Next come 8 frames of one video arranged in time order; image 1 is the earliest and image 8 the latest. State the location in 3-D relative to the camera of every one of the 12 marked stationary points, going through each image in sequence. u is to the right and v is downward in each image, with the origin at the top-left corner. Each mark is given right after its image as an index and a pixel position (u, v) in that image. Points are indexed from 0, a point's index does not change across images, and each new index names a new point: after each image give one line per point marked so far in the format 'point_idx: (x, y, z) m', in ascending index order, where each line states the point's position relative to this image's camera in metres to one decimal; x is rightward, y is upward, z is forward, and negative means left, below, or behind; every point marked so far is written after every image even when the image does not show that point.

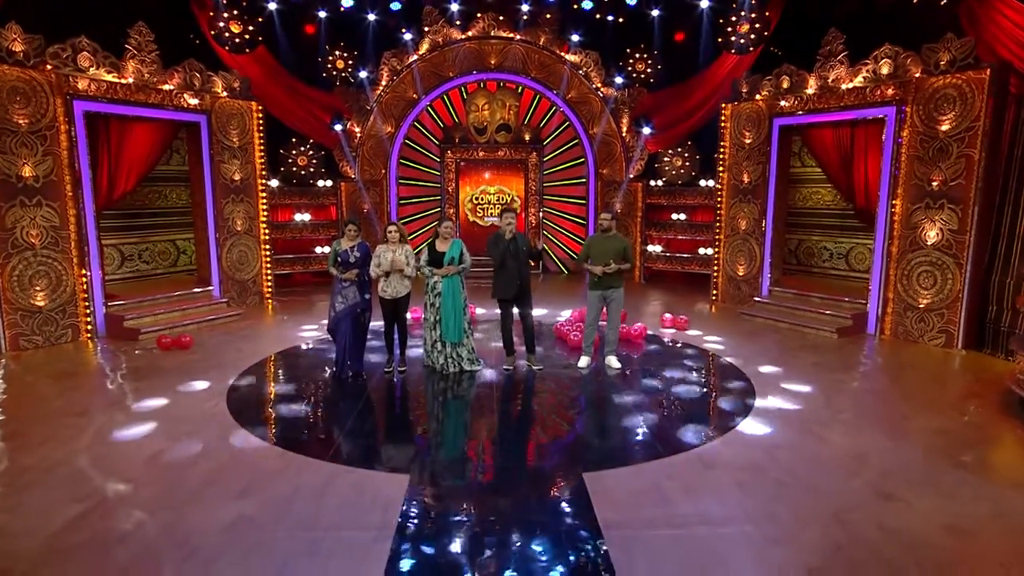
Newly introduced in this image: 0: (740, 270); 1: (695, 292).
0: (+3.3, +0.3, +9.4) m
1: (+3.2, -0.1, +10.9) m
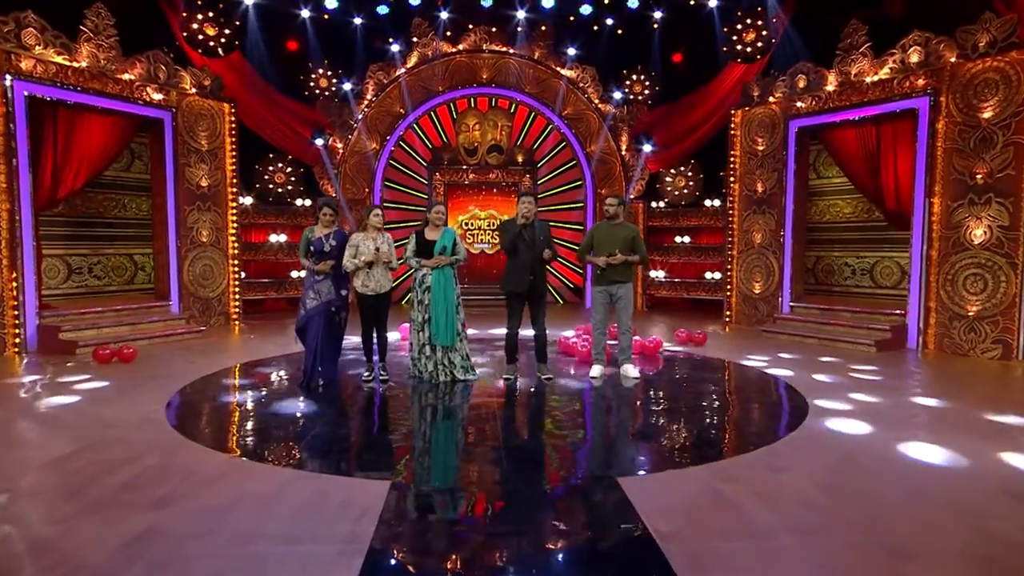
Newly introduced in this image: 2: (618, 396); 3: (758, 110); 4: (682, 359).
0: (+3.3, 0.0, +8.6) m
1: (+3.1, -0.5, +10.1) m
2: (+0.9, -0.8, +5.1) m
3: (+3.2, +2.4, +8.4) m
4: (+1.8, -0.7, +6.6) m
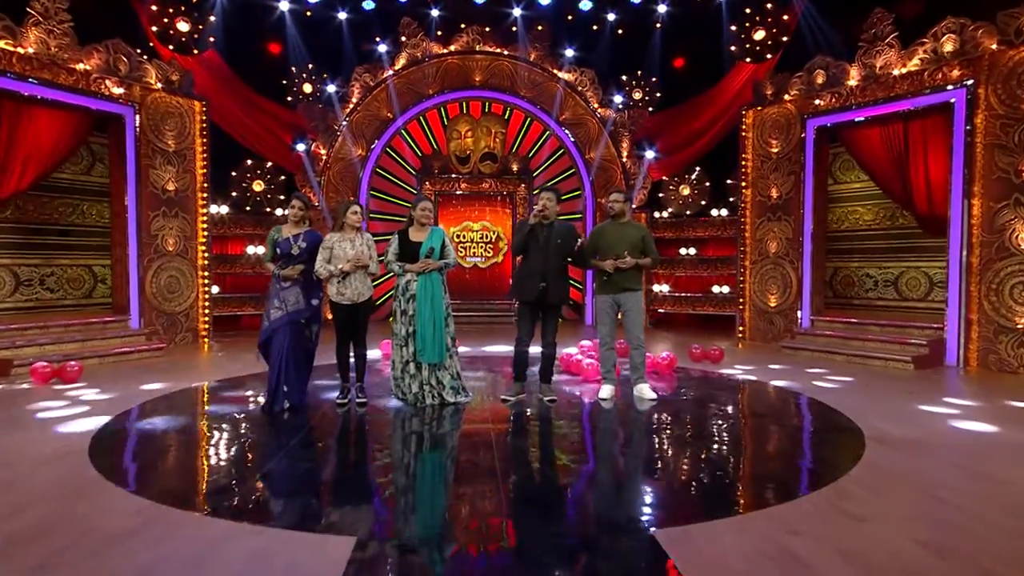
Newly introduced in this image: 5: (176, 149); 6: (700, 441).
0: (+3.2, -0.1, +7.9) m
1: (+3.0, -0.7, +9.4) m
2: (+0.9, -0.9, +4.4) m
3: (+3.2, +2.2, +7.8) m
4: (+1.7, -0.8, +5.9) m
5: (-3.9, +1.6, +7.4) m
6: (+1.2, -0.9, +4.0) m
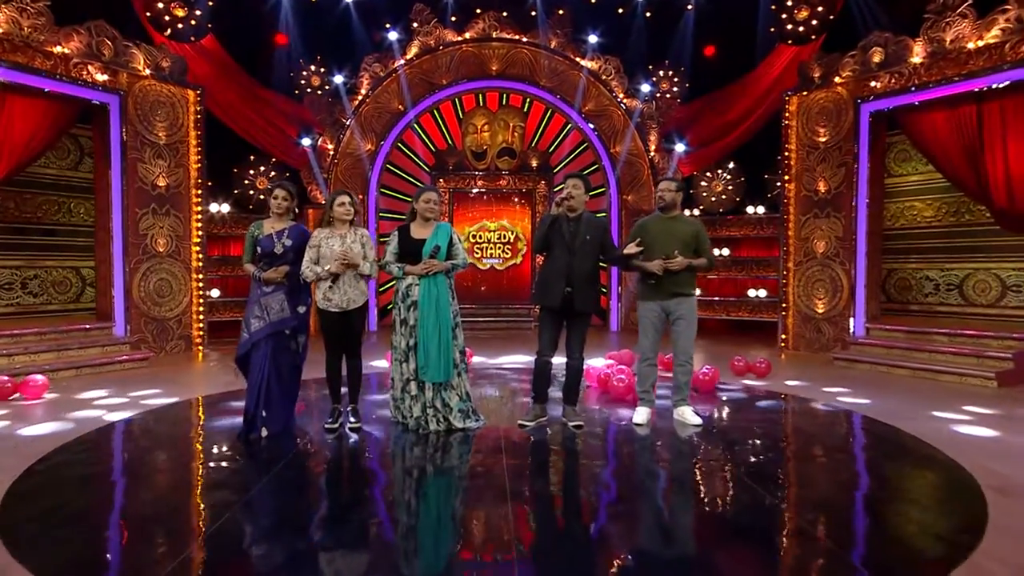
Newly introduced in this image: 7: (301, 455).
0: (+3.4, -0.2, +7.1) m
1: (+3.2, -0.7, +8.7) m
2: (+1.0, -0.9, +3.7) m
3: (+3.4, +2.1, +7.1) m
4: (+1.9, -0.9, +5.2) m
5: (-3.7, +1.6, +6.9) m
6: (+1.3, -1.0, +3.3) m
7: (-1.2, -0.9, +3.5) m
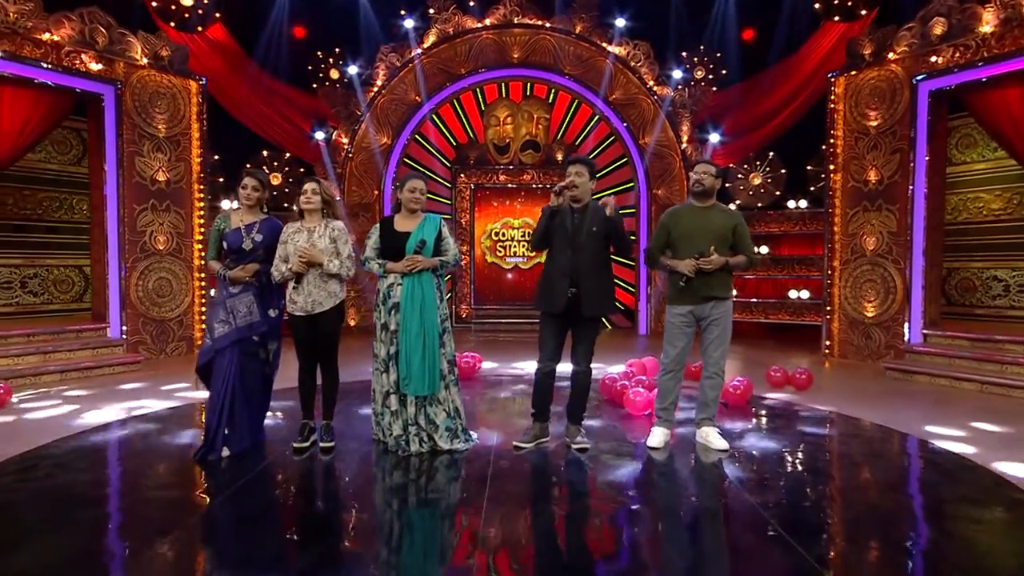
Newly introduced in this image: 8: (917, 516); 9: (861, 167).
0: (+3.6, -0.2, +6.4) m
1: (+3.5, -0.7, +8.0) m
2: (+0.9, -0.9, +3.1) m
3: (+3.6, +2.1, +6.3) m
4: (+1.9, -0.9, +4.5) m
5: (-3.5, +1.6, +6.6) m
6: (+1.2, -1.0, +2.7) m
7: (-1.2, -0.9, +3.1) m
8: (+1.7, -1.0, +2.7) m
9: (+3.6, +1.2, +6.5) m
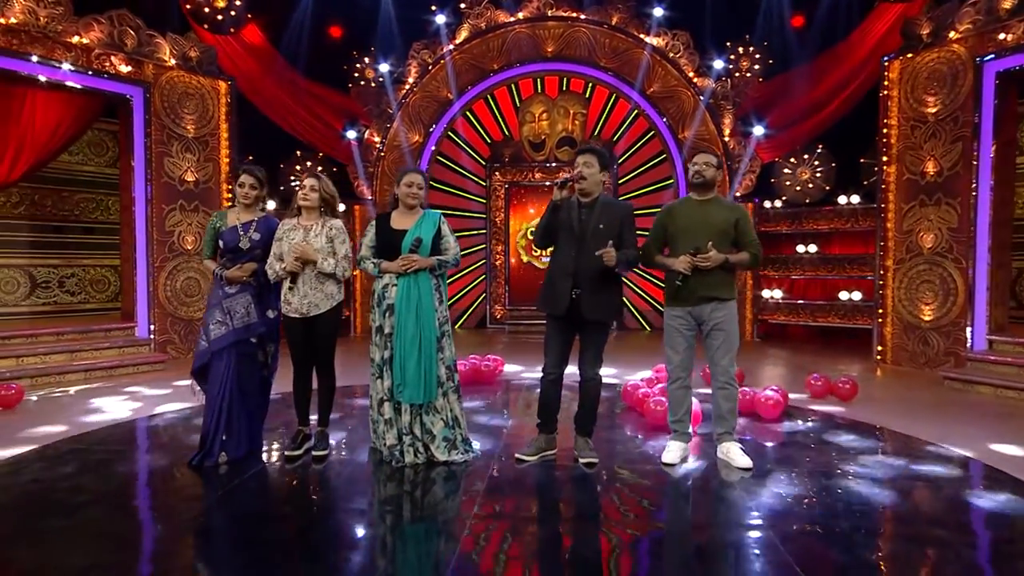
0: (+3.8, -0.2, +5.9) m
1: (+3.8, -0.7, +7.4) m
2: (+0.9, -0.9, +2.8) m
3: (+3.8, +2.1, +5.8) m
4: (+2.0, -0.9, +4.2) m
5: (-3.3, +1.6, +6.6) m
6: (+1.2, -1.0, +2.4) m
7: (-1.2, -0.9, +3.0) m
8: (+1.6, -1.0, +2.3) m
9: (+3.8, +1.2, +6.0) m
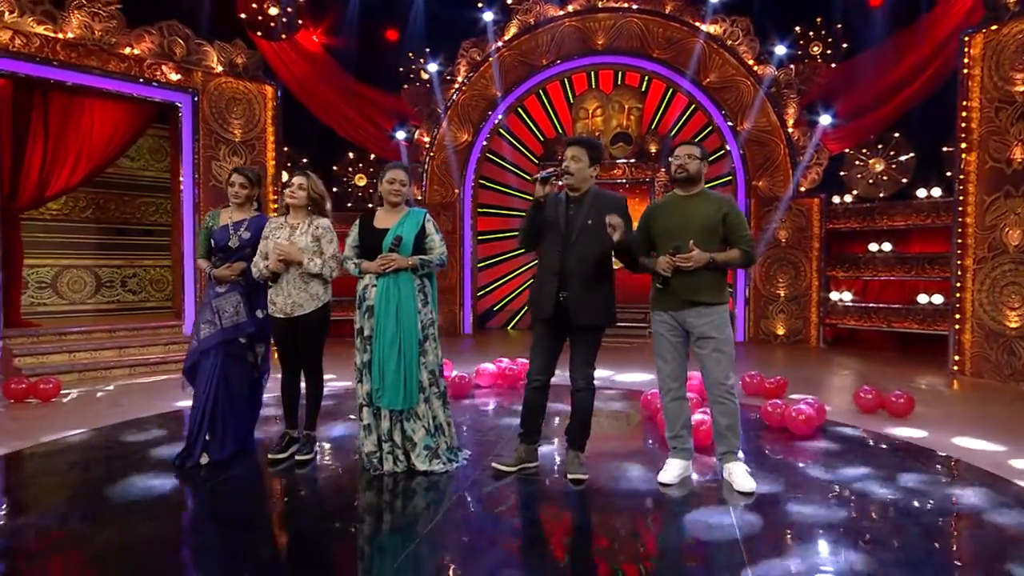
0: (+4.1, -0.2, +5.2) m
1: (+4.3, -0.8, +6.7) m
2: (+0.8, -1.0, +2.5) m
3: (+4.0, +2.1, +5.1) m
4: (+2.1, -0.9, +3.7) m
5: (-2.9, +1.6, +6.8) m
6: (+1.0, -1.0, +2.1) m
7: (-1.3, -0.9, +2.9) m
8: (+1.5, -1.0, +1.9) m
9: (+4.1, +1.2, +5.3) m
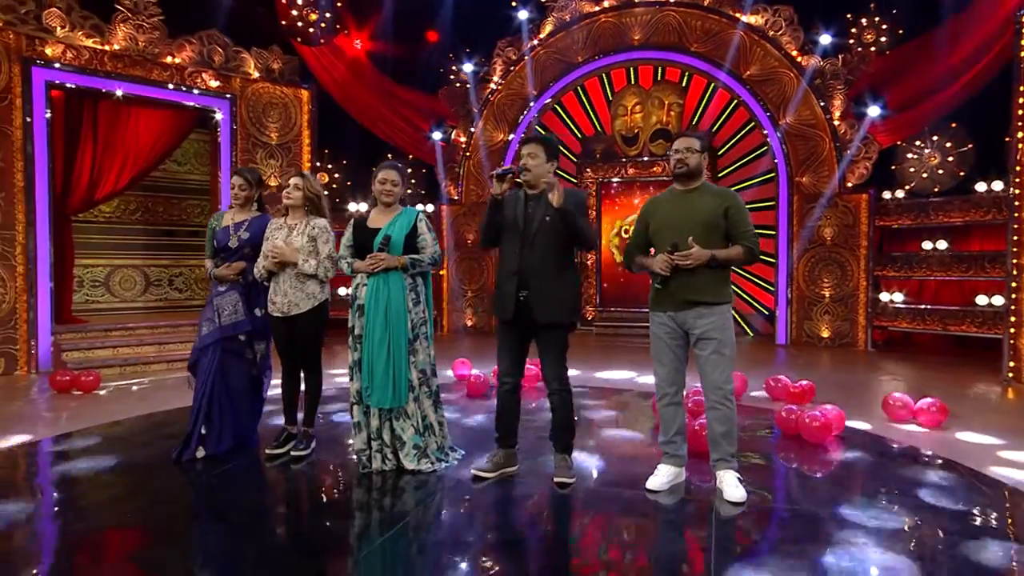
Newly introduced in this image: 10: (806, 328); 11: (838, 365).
0: (+4.2, -0.3, +4.8) m
1: (+4.6, -0.8, +6.3) m
2: (+0.7, -1.0, +2.4) m
3: (+4.2, +2.1, +4.7) m
4: (+2.1, -0.9, +3.5) m
5: (-2.6, +1.6, +7.0) m
6: (+0.9, -1.0, +1.9) m
7: (-1.4, -0.9, +3.0) m
8: (+1.3, -1.0, +1.8) m
9: (+4.2, +1.2, +4.8) m
10: (+3.5, -0.5, +7.6) m
11: (+3.3, -0.8, +6.5) m
